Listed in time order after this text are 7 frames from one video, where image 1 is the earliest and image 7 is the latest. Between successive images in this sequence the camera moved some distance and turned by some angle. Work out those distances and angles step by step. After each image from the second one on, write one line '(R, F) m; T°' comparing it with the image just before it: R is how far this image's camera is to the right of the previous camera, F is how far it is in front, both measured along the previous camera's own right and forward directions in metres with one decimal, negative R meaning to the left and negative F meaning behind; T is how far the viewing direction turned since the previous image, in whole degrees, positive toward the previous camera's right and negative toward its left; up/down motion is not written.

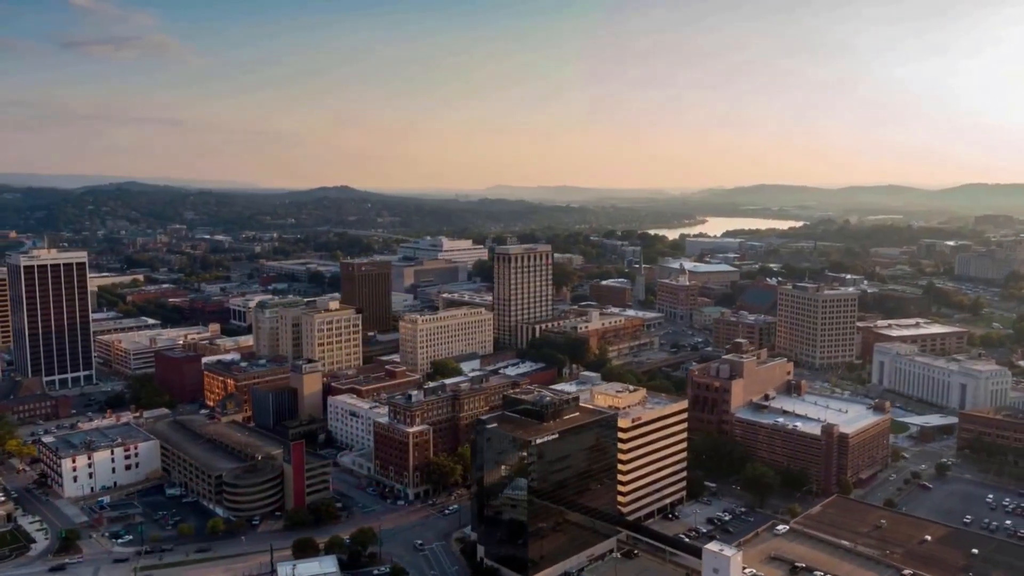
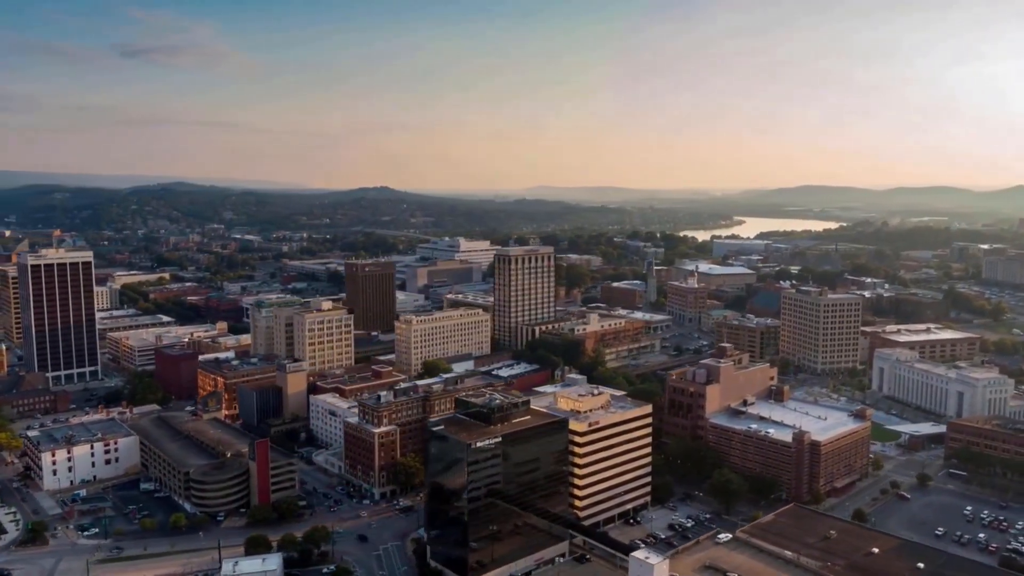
(+3.3, +0.2) m; -3°
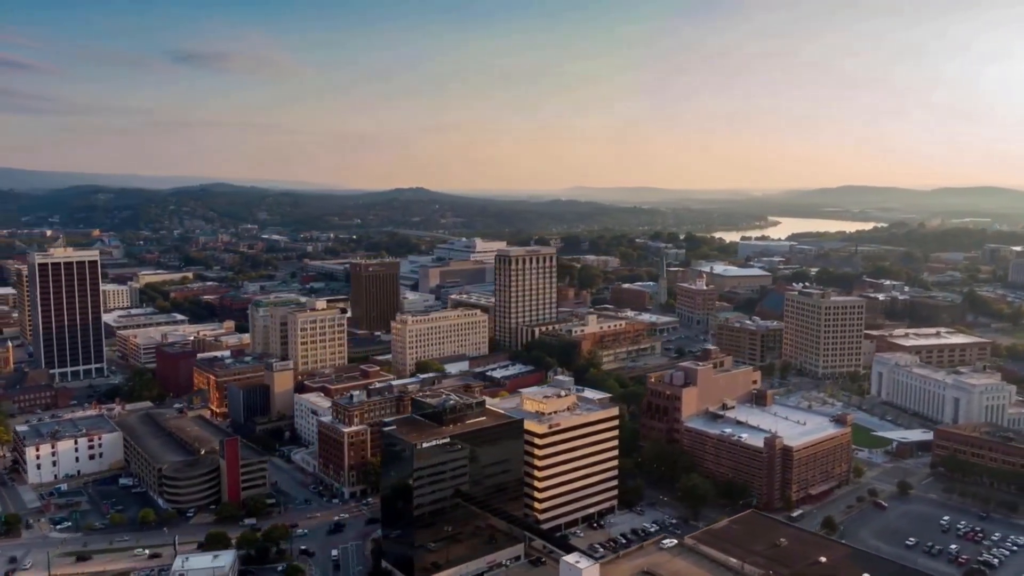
(+3.0, +0.2) m; -3°
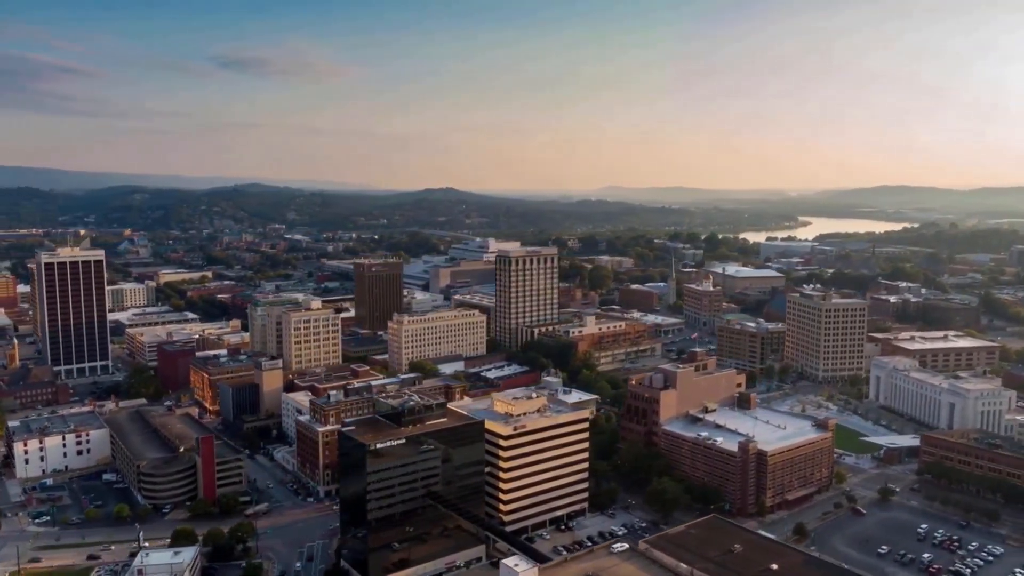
(+2.6, +0.1) m; -2°
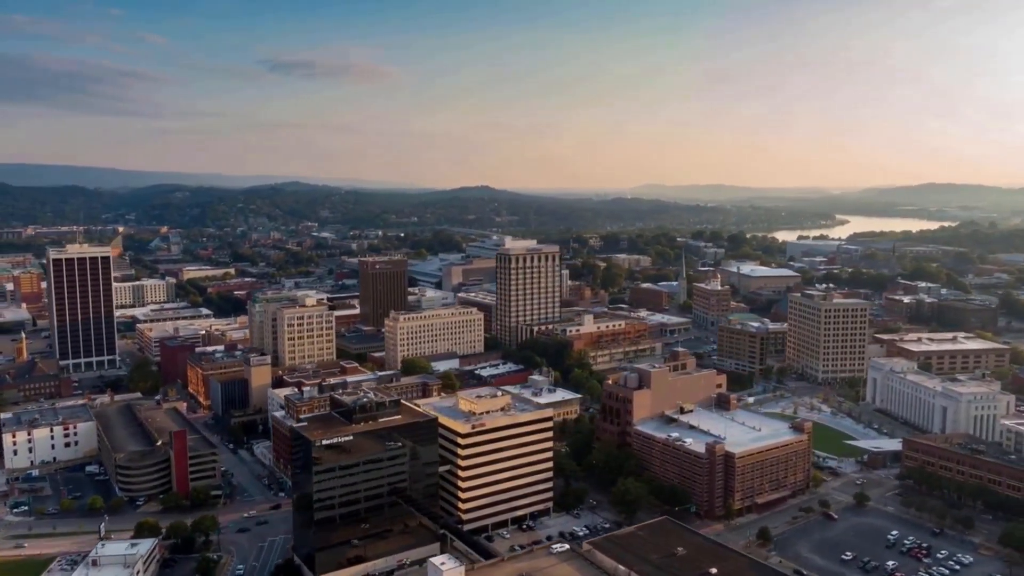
(+3.0, +0.2) m; -3°
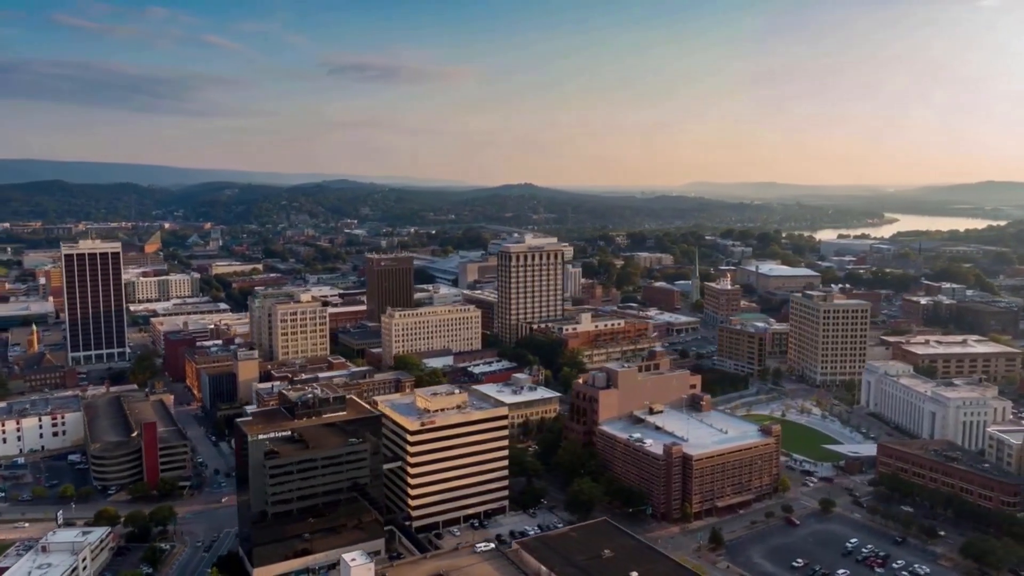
(+3.7, +0.2) m; -3°
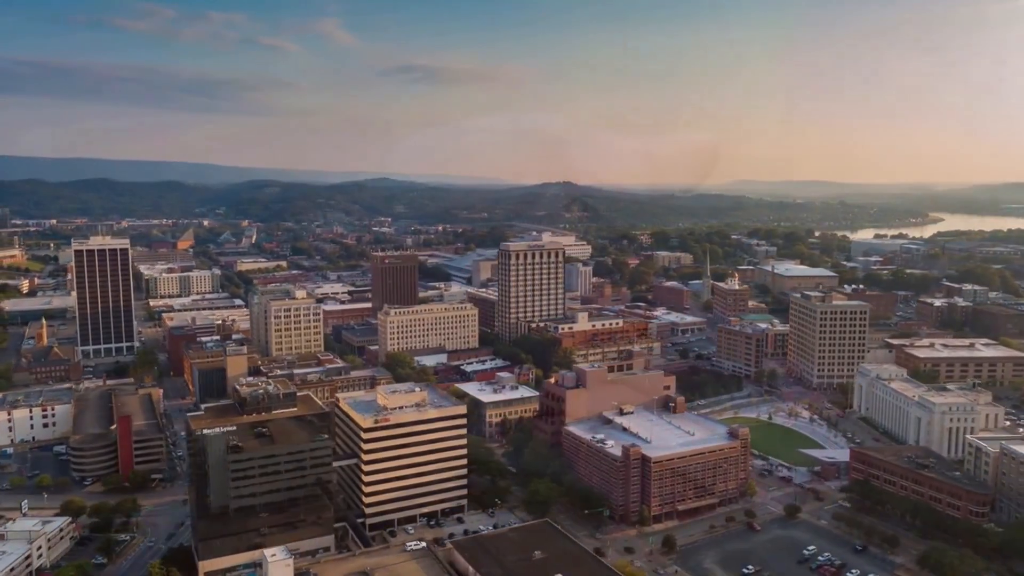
(+3.4, +0.2) m; -3°
